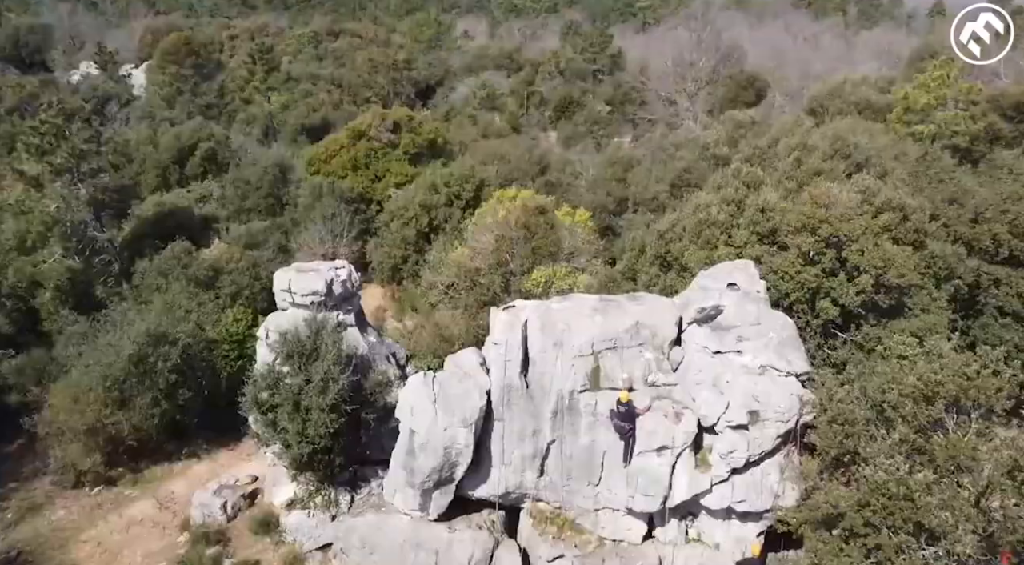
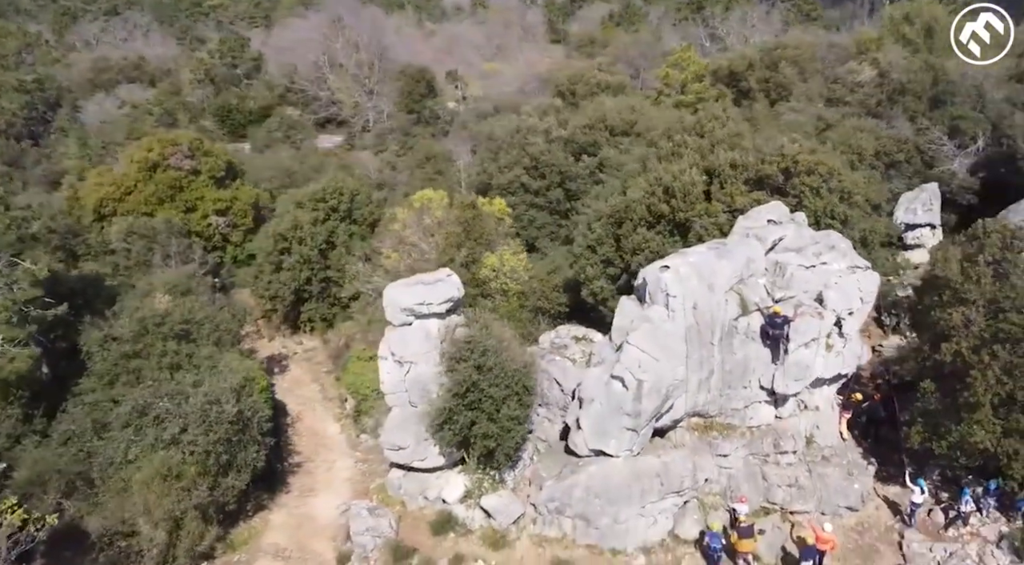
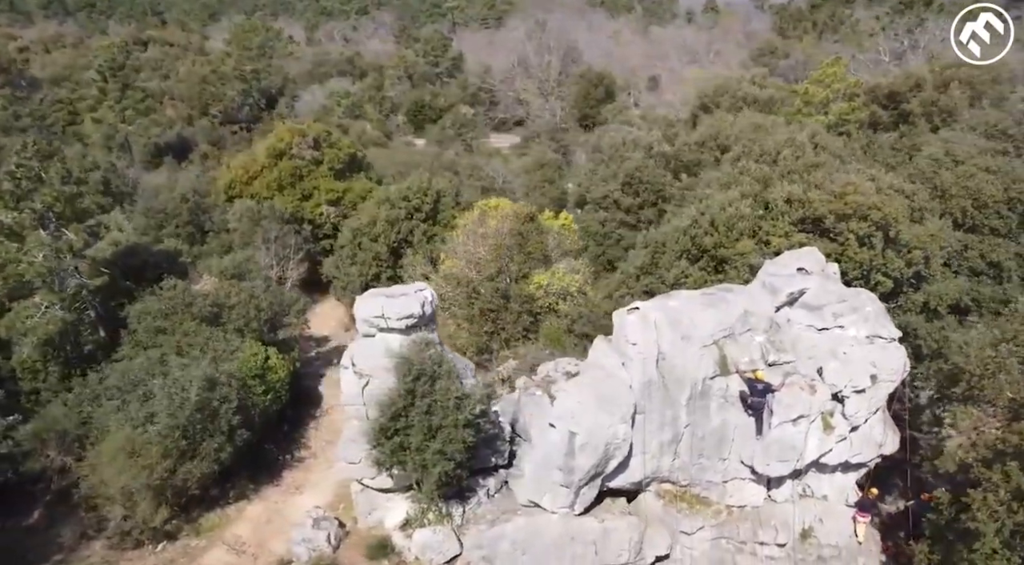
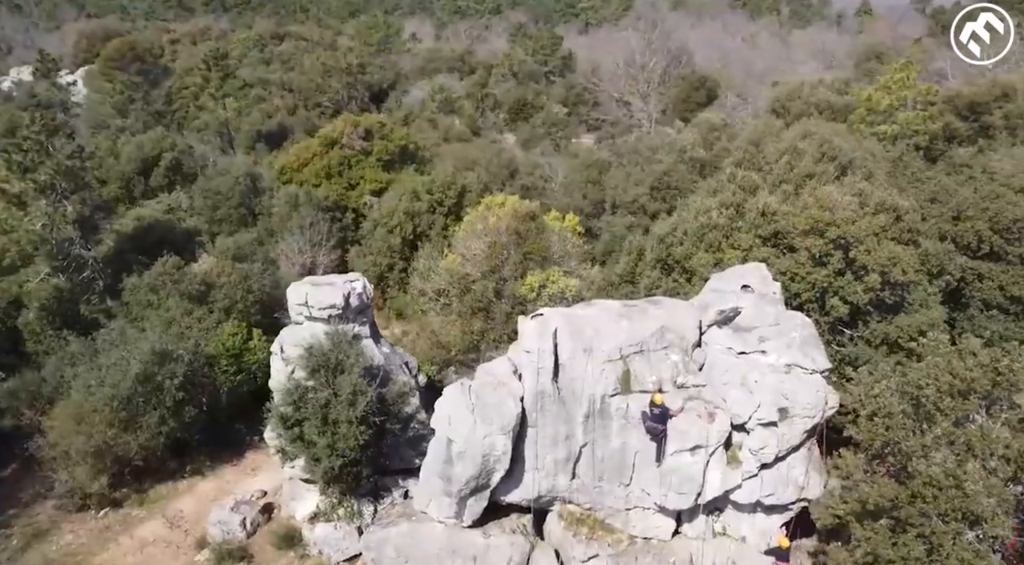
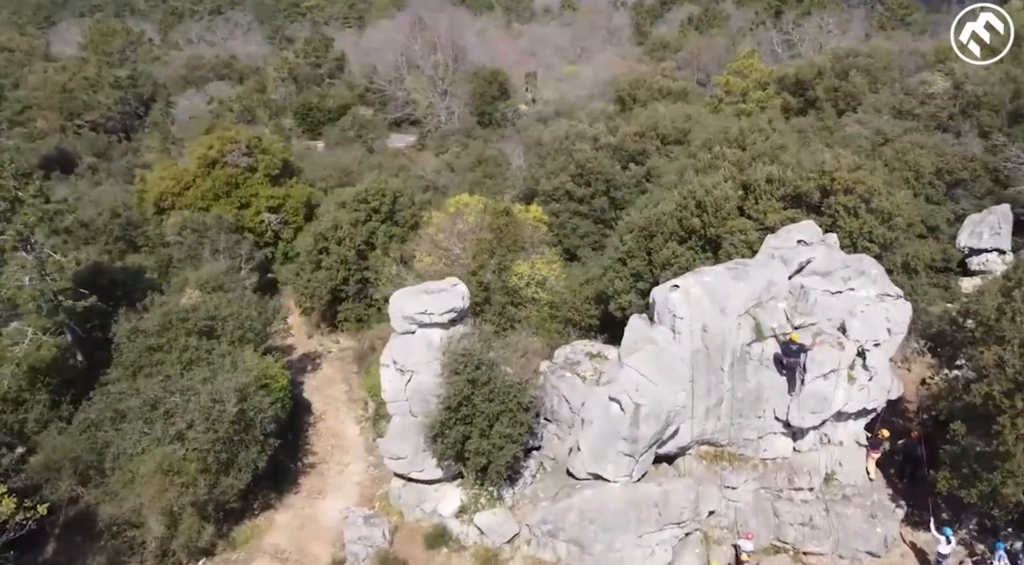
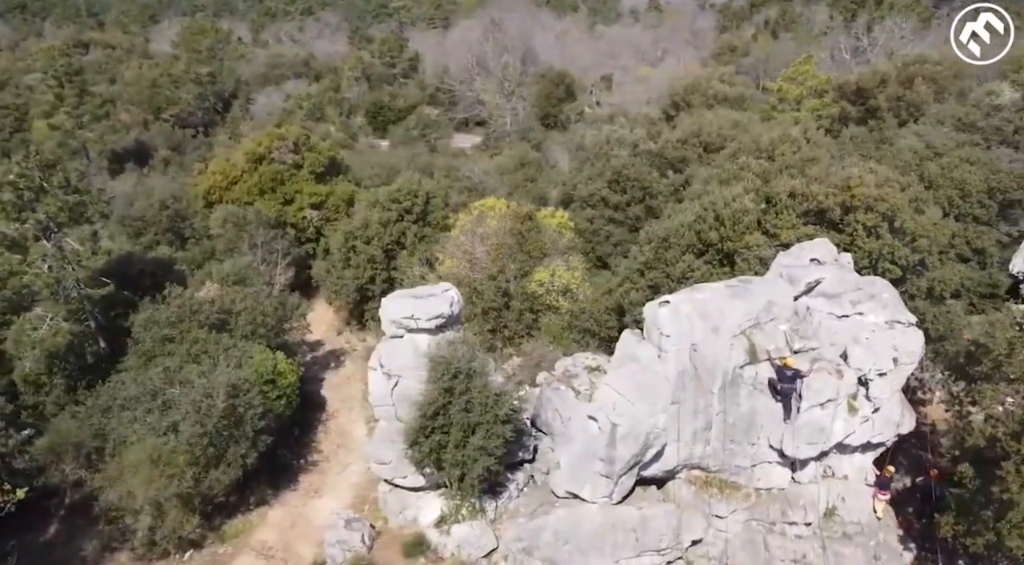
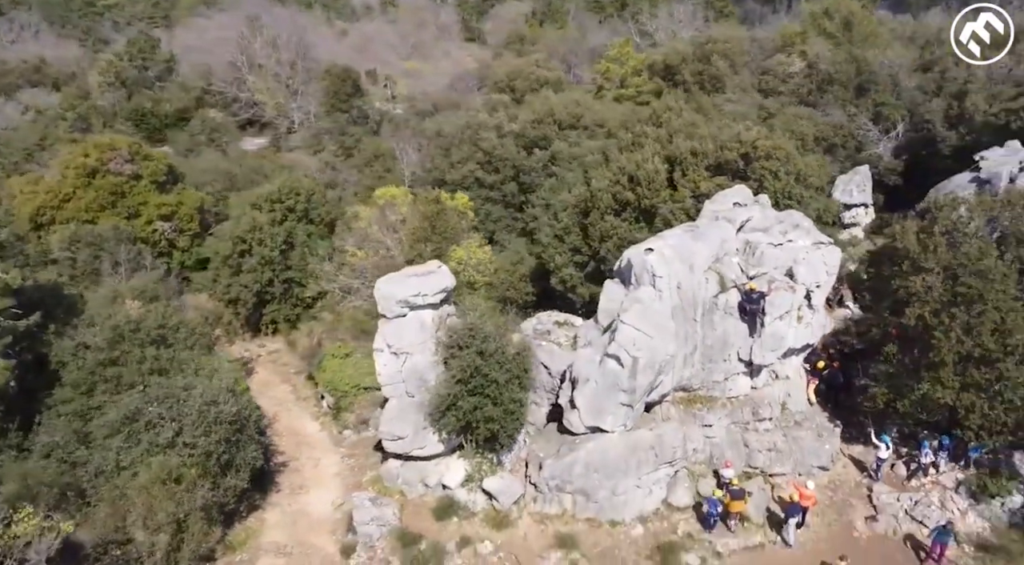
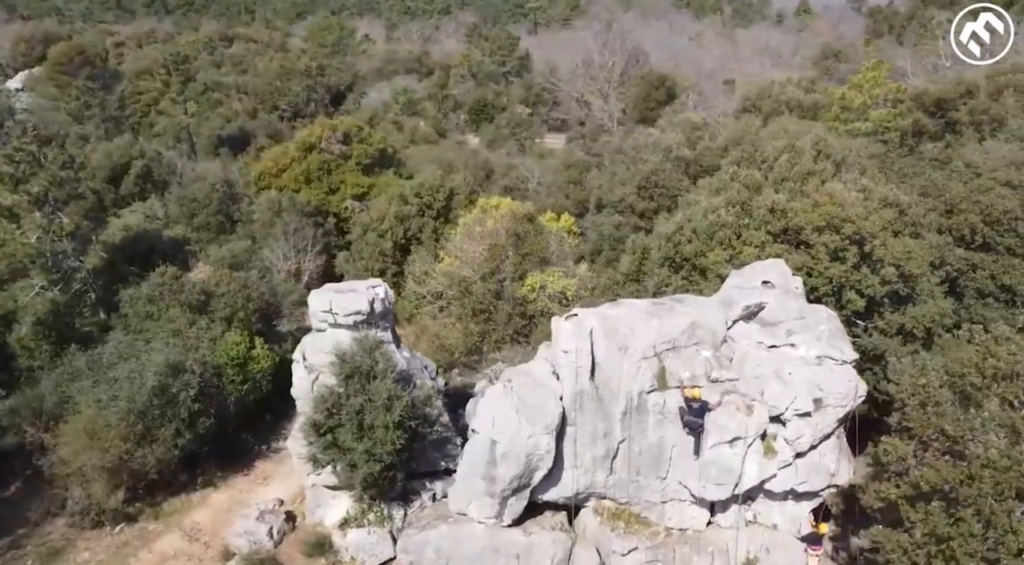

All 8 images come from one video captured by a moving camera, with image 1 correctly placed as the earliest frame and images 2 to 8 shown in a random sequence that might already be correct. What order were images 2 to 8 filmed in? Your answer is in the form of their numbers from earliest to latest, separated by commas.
4, 8, 3, 6, 5, 2, 7
